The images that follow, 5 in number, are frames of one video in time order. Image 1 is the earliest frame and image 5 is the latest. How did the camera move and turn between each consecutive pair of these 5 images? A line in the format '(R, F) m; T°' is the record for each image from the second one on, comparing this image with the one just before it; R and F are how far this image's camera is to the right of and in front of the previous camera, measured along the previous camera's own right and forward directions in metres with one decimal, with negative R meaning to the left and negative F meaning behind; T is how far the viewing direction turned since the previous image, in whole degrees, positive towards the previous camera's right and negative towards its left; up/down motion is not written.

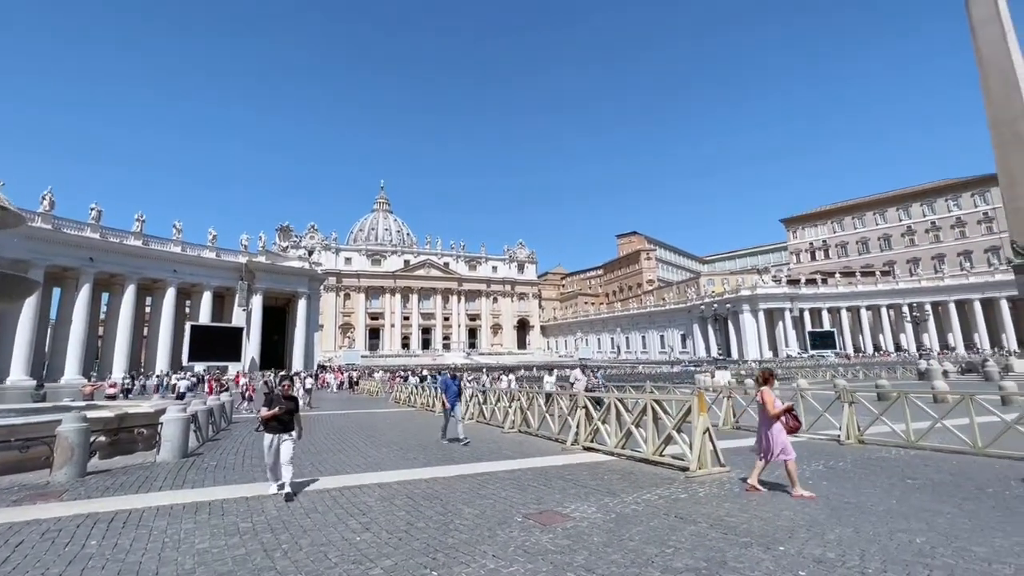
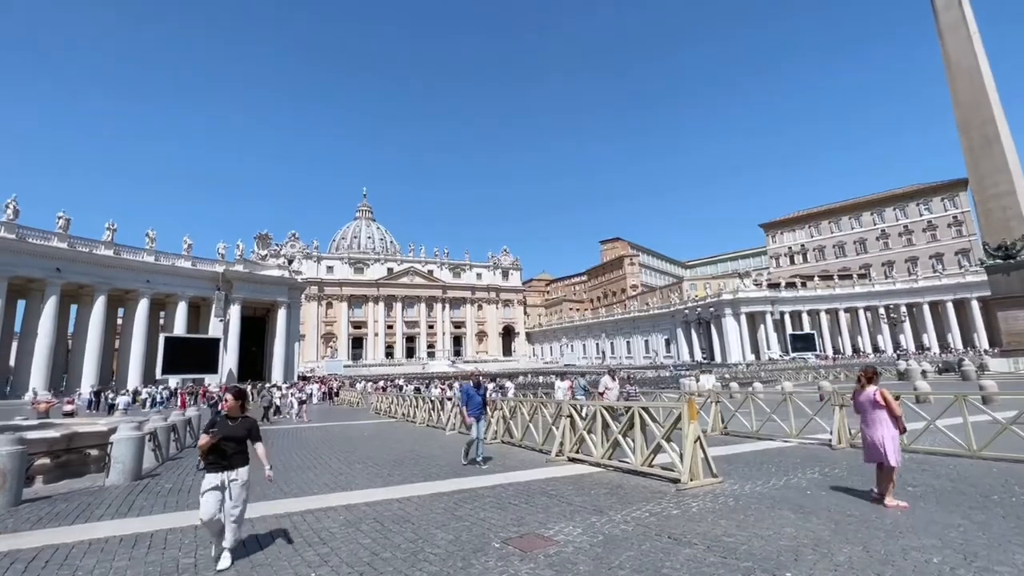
(+0.1, +0.5) m; +2°
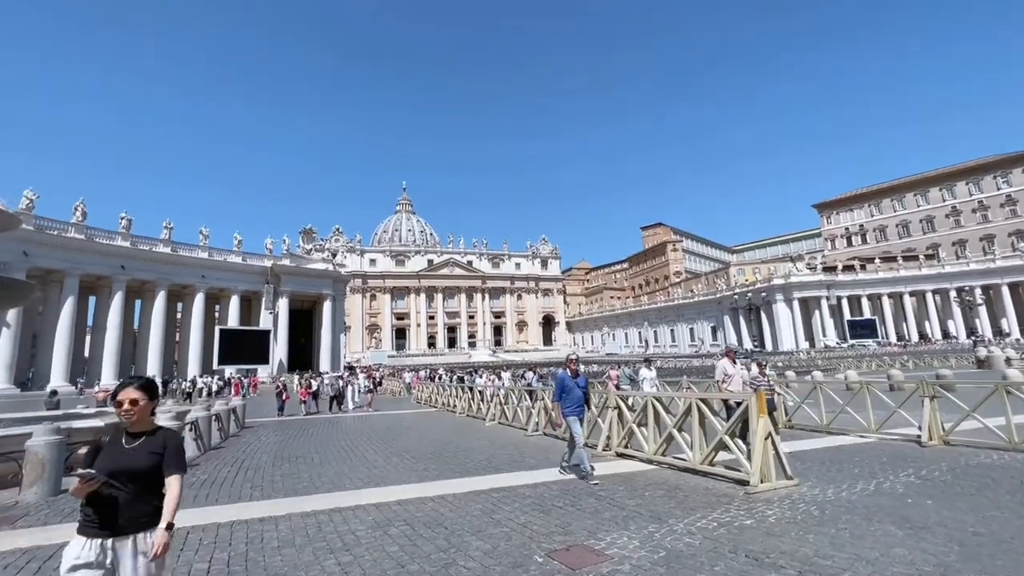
(0.0, +0.7) m; -5°
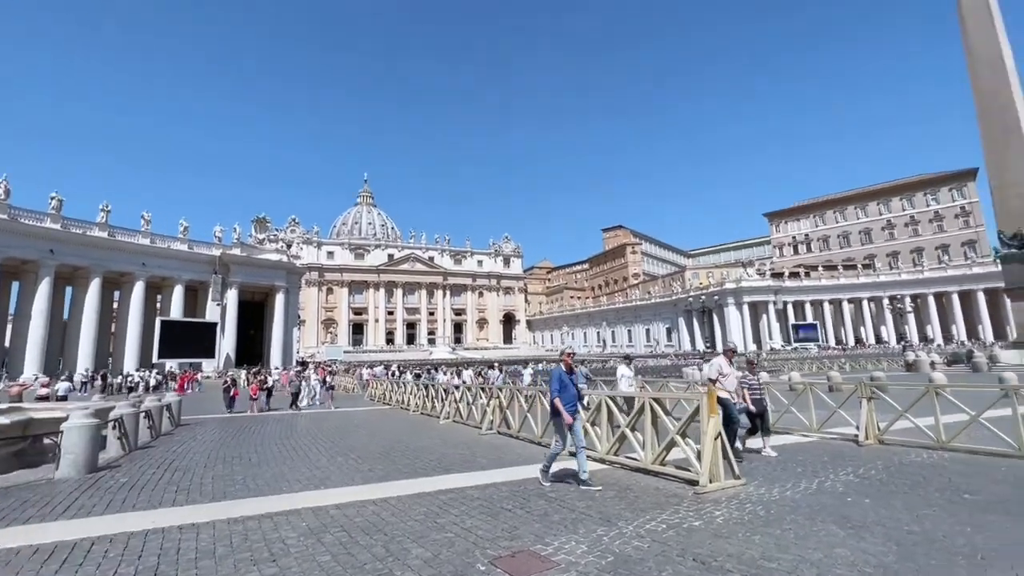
(+0.1, +0.2) m; +5°
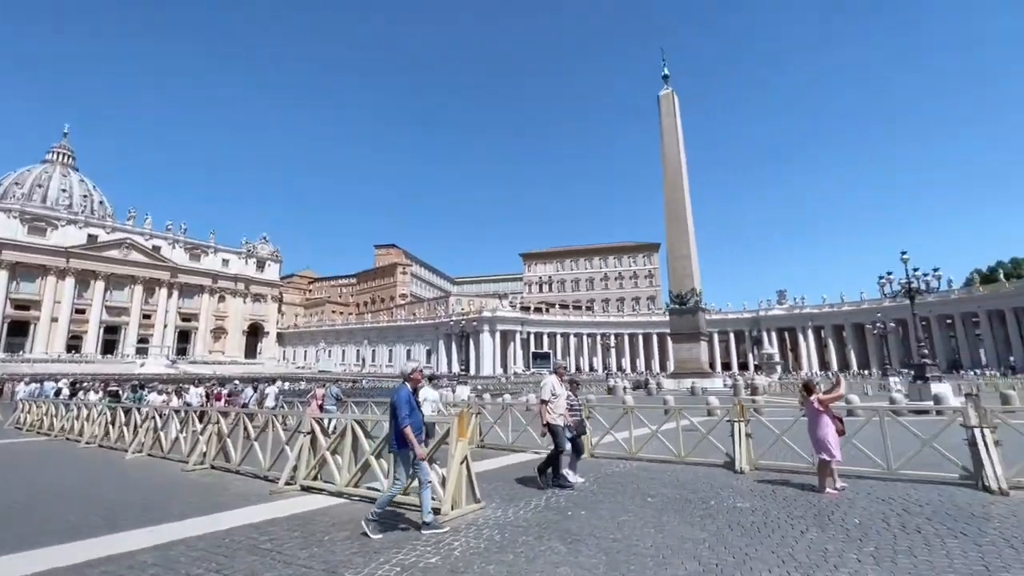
(+0.2, +0.5) m; +27°
